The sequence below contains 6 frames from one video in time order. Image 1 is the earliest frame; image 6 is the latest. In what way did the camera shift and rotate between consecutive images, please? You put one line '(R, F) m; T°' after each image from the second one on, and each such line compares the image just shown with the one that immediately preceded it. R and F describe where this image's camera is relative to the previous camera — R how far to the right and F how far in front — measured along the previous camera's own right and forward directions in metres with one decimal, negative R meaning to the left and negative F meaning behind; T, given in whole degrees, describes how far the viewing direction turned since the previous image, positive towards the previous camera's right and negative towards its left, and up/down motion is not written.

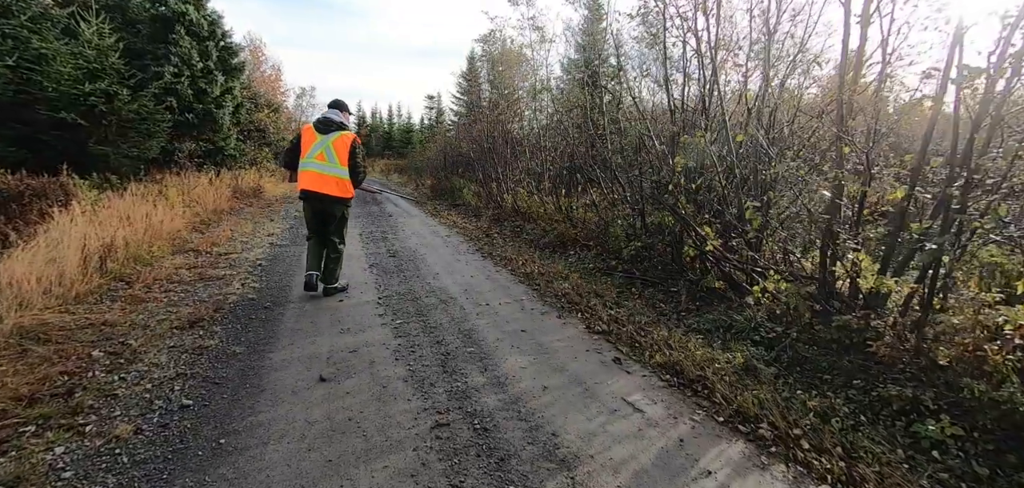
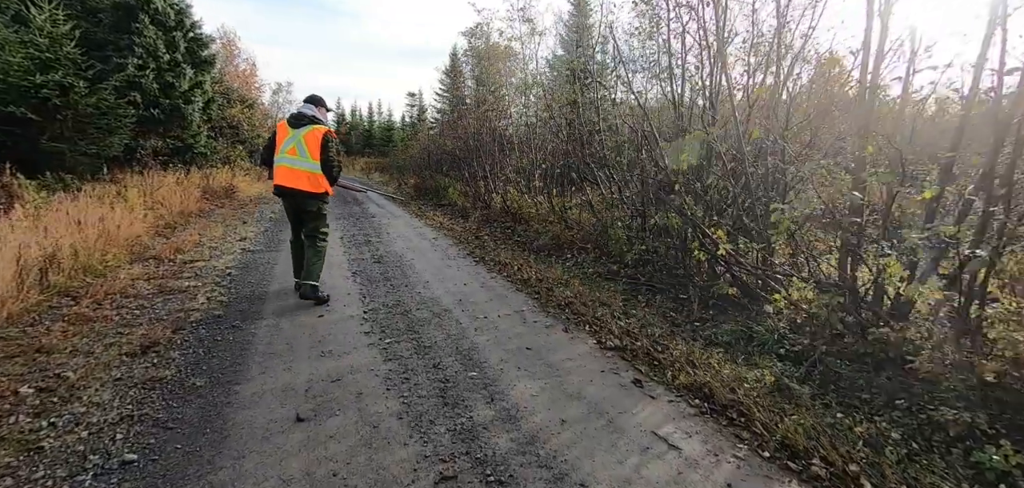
(-0.2, +0.4) m; +2°
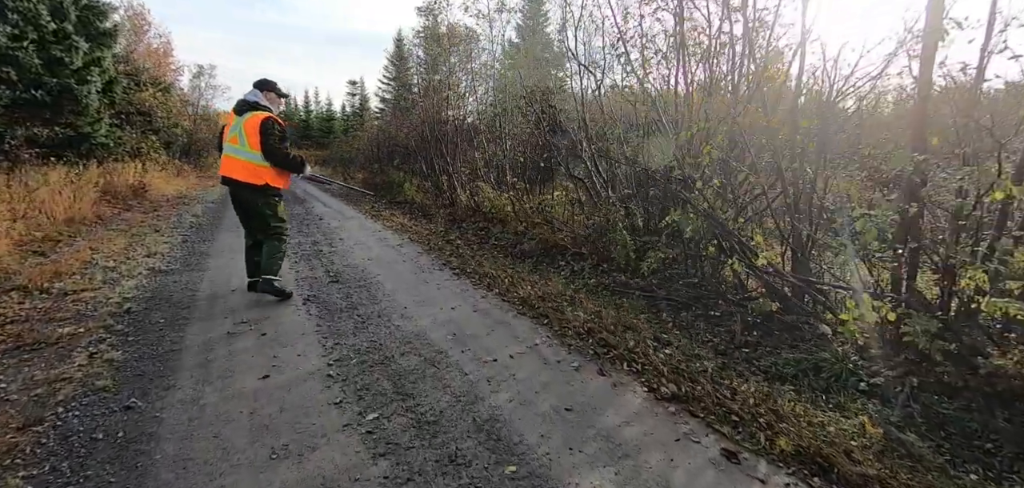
(-0.5, +0.9) m; +7°
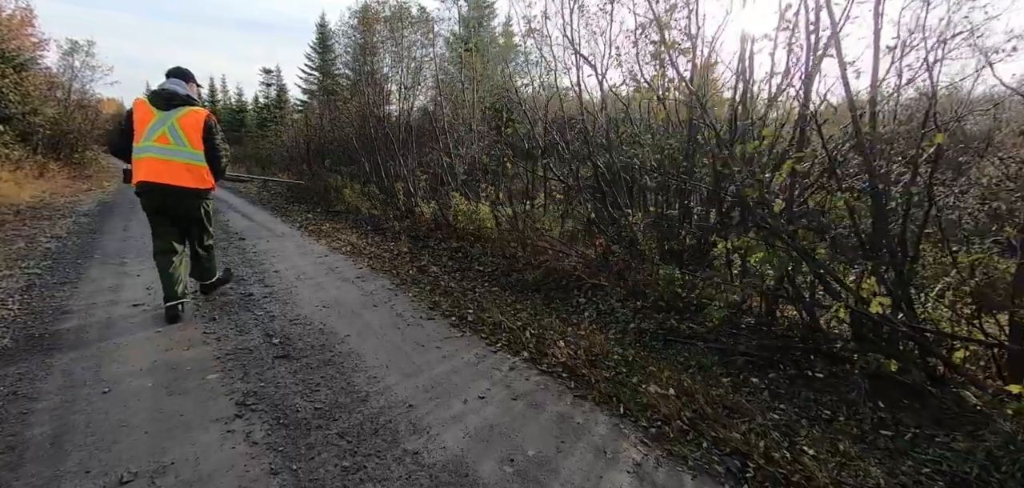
(-0.8, +1.3) m; +9°
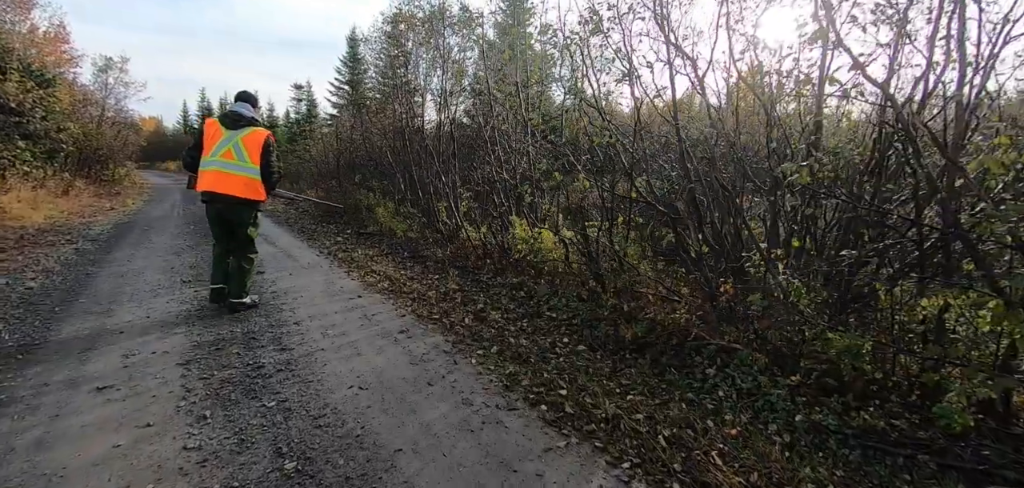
(-0.6, +1.1) m; -3°
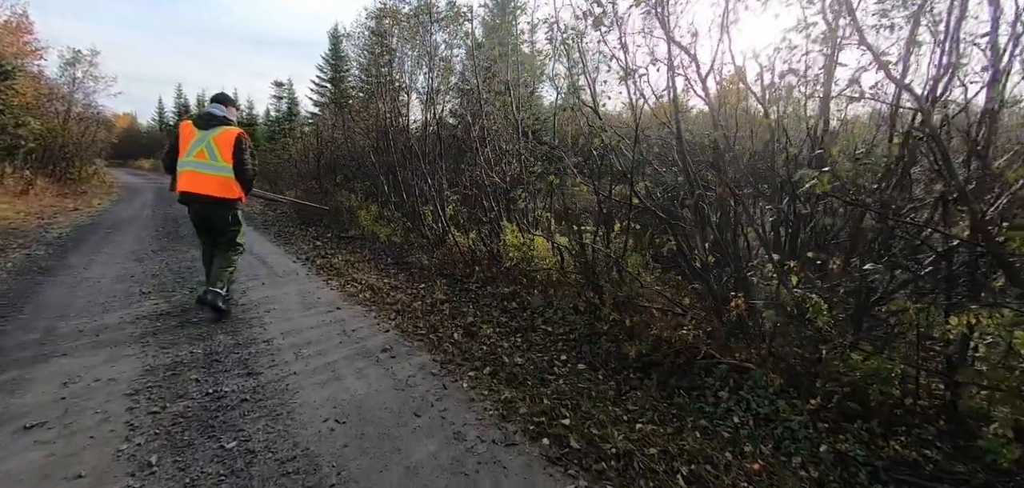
(-0.1, +0.3) m; +2°
